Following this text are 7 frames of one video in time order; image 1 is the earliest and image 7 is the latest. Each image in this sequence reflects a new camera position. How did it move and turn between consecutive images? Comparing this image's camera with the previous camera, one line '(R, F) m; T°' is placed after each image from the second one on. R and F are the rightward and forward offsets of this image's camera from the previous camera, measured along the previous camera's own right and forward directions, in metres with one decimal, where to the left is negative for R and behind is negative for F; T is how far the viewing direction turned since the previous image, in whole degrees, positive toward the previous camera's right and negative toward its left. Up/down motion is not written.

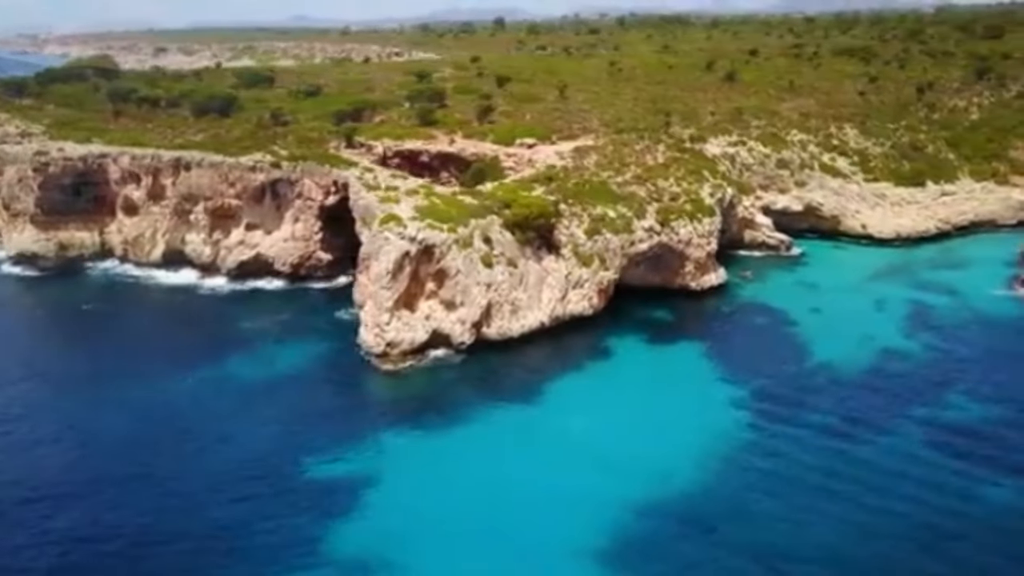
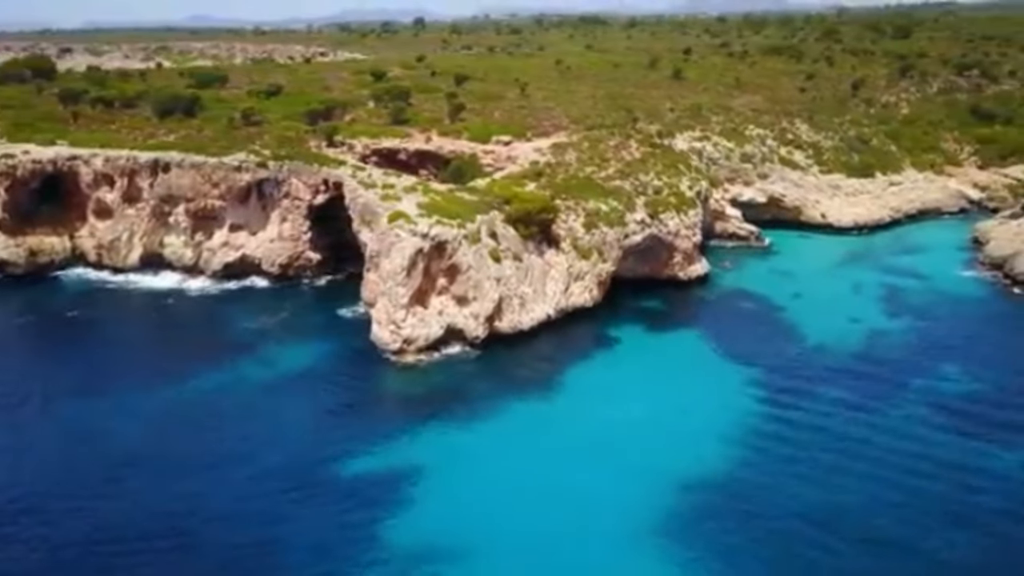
(-5.2, -0.5) m; +6°
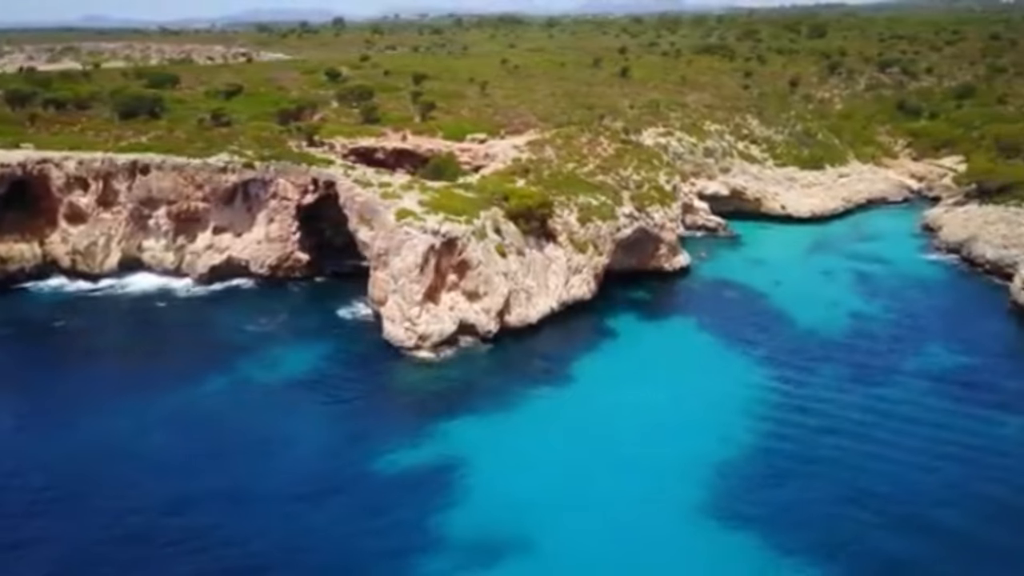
(-5.1, -0.5) m; +6°
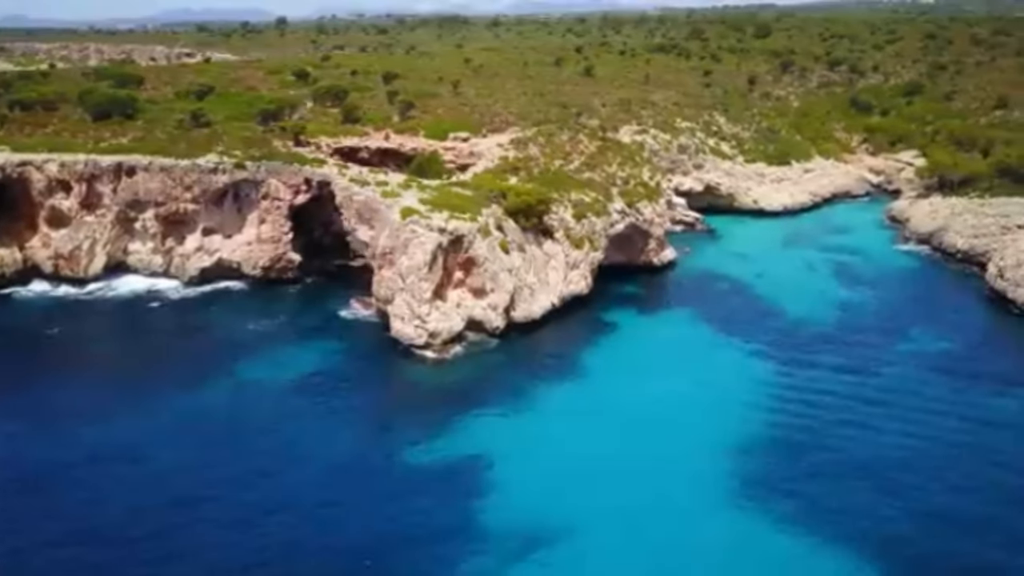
(-3.5, -0.4) m; +4°
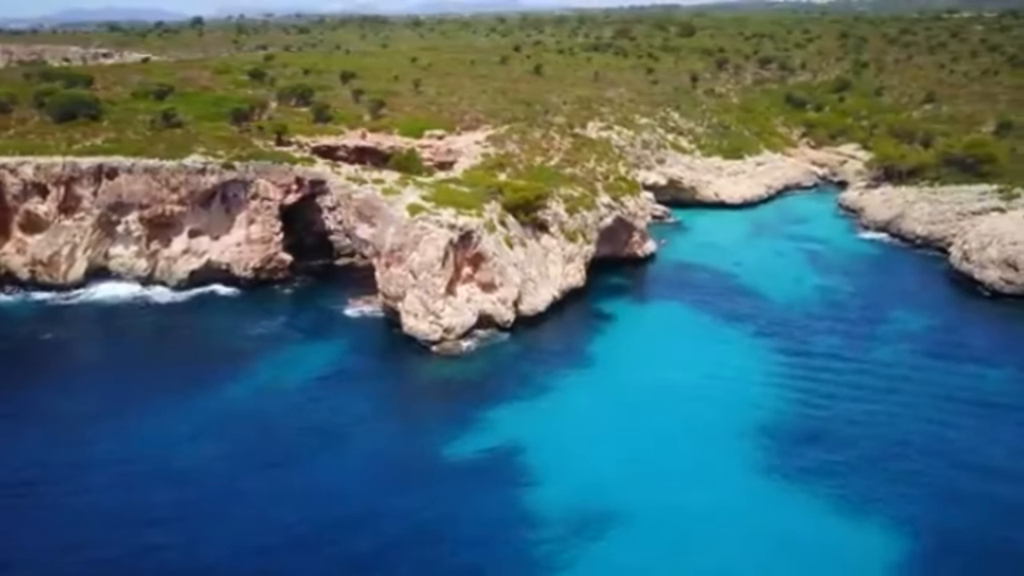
(-5.1, -0.5) m; +5°
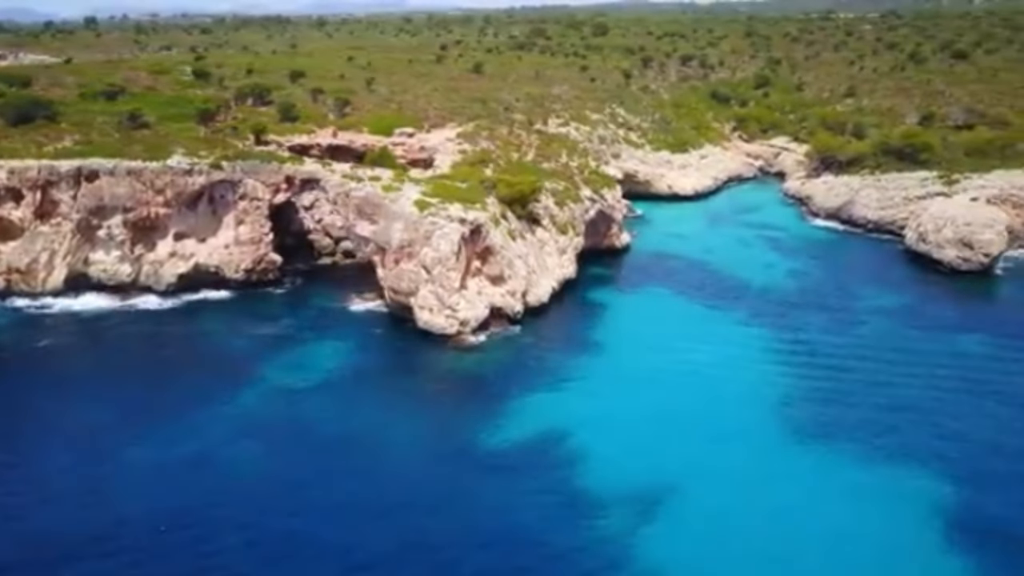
(-6.0, -0.5) m; +6°
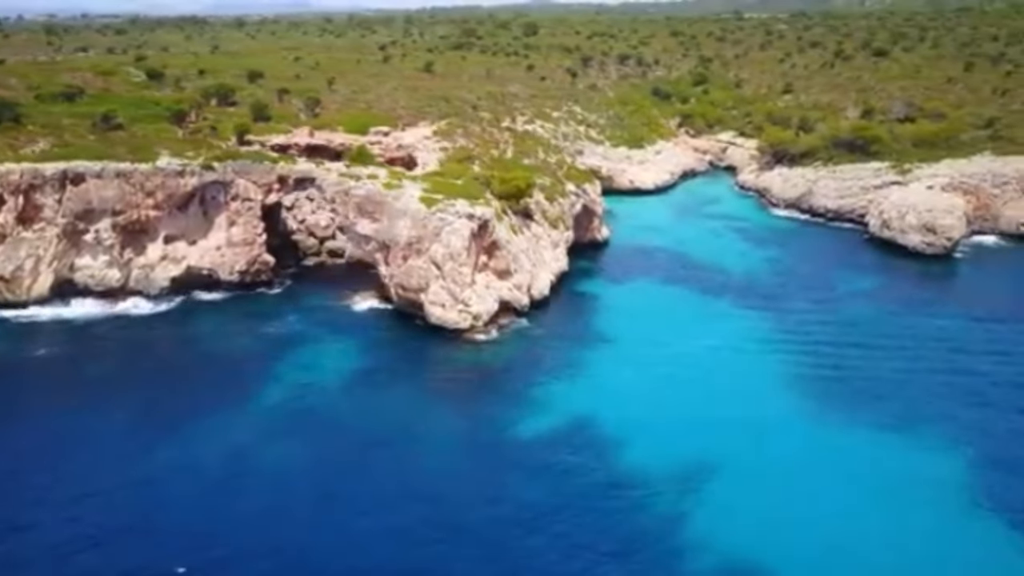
(-5.0, -0.5) m; +5°
